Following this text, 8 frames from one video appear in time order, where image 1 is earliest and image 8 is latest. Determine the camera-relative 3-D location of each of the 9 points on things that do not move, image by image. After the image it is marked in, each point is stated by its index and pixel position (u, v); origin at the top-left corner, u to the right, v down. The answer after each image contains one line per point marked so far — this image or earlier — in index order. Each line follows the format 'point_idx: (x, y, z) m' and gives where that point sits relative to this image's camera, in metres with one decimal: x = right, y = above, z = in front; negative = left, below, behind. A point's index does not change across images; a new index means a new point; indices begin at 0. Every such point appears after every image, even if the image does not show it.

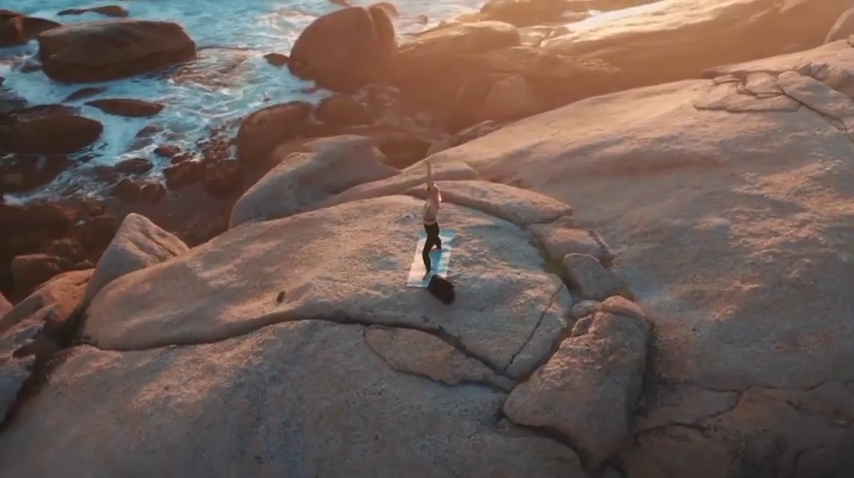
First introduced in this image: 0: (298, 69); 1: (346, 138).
0: (-2.0, +2.7, +14.4) m
1: (-0.7, +0.8, +7.7) m
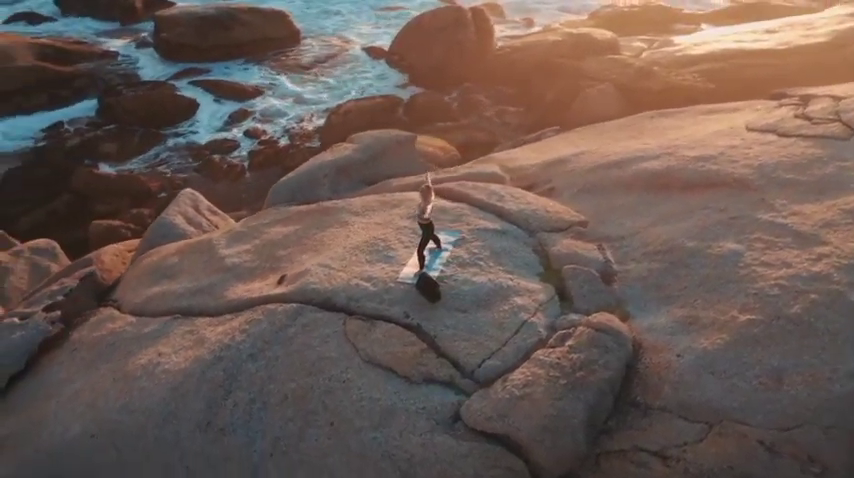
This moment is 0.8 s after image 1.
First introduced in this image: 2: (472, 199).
0: (-0.5, +2.8, +14.6) m
1: (-0.3, +0.9, +7.8) m
2: (+0.3, +0.3, +6.4) m
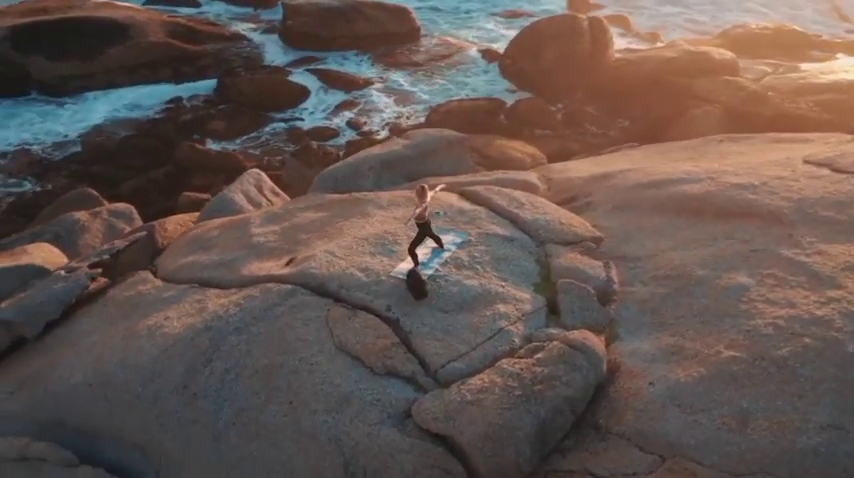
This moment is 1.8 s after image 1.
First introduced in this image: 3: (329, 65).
0: (+1.3, +2.7, +14.6) m
1: (+0.1, +0.9, +7.9) m
2: (+0.4, +0.2, +6.4) m
3: (-1.6, +2.8, +14.7) m
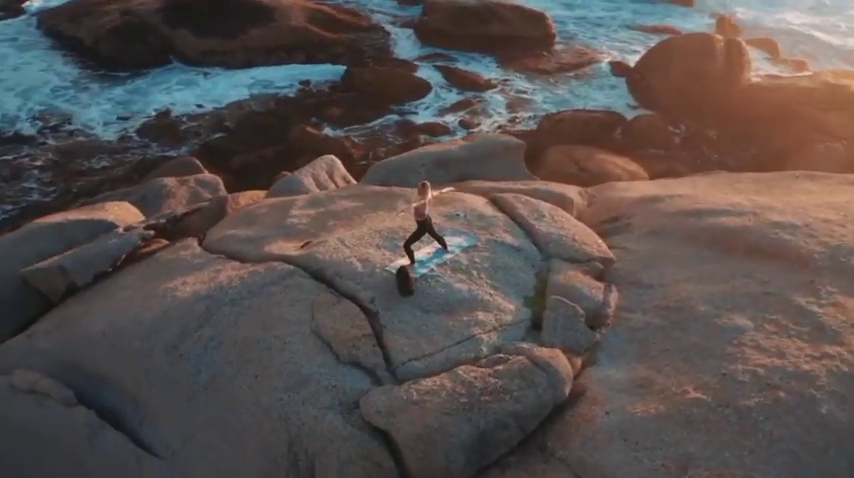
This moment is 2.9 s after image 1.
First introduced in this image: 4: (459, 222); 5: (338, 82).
0: (+3.2, +2.4, +14.2) m
1: (+0.7, +0.9, +7.9) m
2: (+0.6, +0.2, +6.3) m
3: (+0.5, +2.9, +14.8) m
4: (+0.2, +0.1, +6.2) m
5: (-1.4, +2.5, +14.5) m
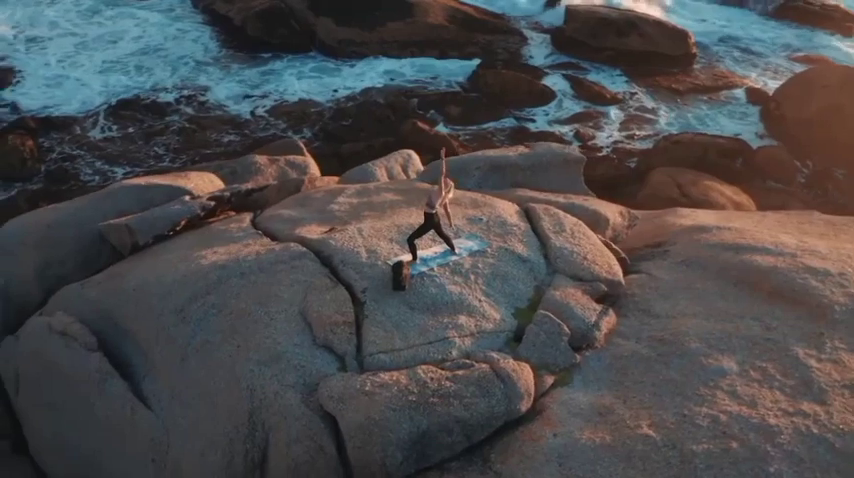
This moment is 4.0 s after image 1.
0: (+5.0, +1.9, +13.5) m
1: (+1.2, +0.8, +7.7) m
2: (+0.7, +0.1, +6.2) m
3: (+2.5, +2.6, +14.6) m
4: (+0.3, +0.1, +6.2) m
5: (+0.6, +2.5, +14.6) m
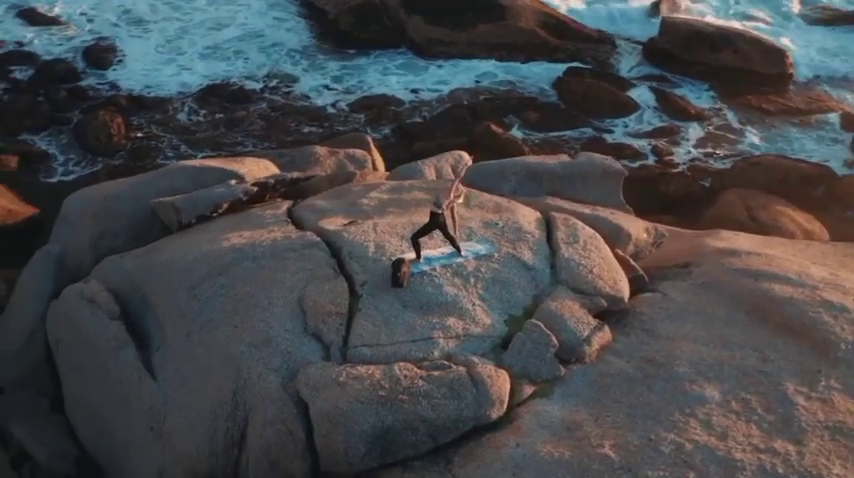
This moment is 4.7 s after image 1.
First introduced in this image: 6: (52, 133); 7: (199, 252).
0: (+6.1, +1.4, +12.8) m
1: (+1.5, +0.6, +7.6) m
2: (+0.8, 0.0, +6.1) m
3: (+3.9, +2.4, +14.2) m
4: (+0.4, +0.1, +6.1) m
5: (+1.9, +2.4, +14.4) m
6: (-5.0, +1.4, +12.3) m
7: (-1.6, -0.1, +6.5) m
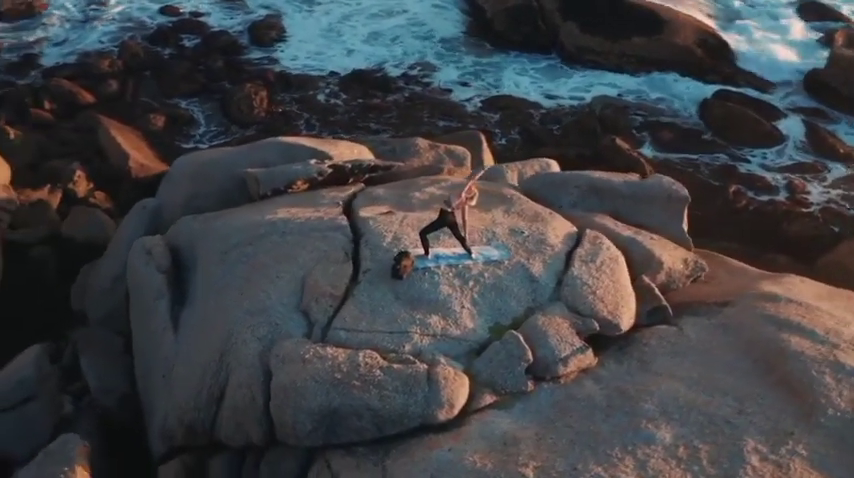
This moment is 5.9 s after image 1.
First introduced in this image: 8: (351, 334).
0: (+7.6, +0.5, +11.4) m
1: (+2.0, +0.4, +7.3) m
2: (+1.0, -0.1, +6.0) m
3: (+5.9, +1.7, +13.3) m
4: (+0.6, 0.0, +6.1) m
5: (+4.0, +2.0, +13.9) m
6: (-3.3, +2.0, +13.2) m
7: (-1.4, +0.1, +6.9) m
8: (-0.4, -0.5, +5.2) m
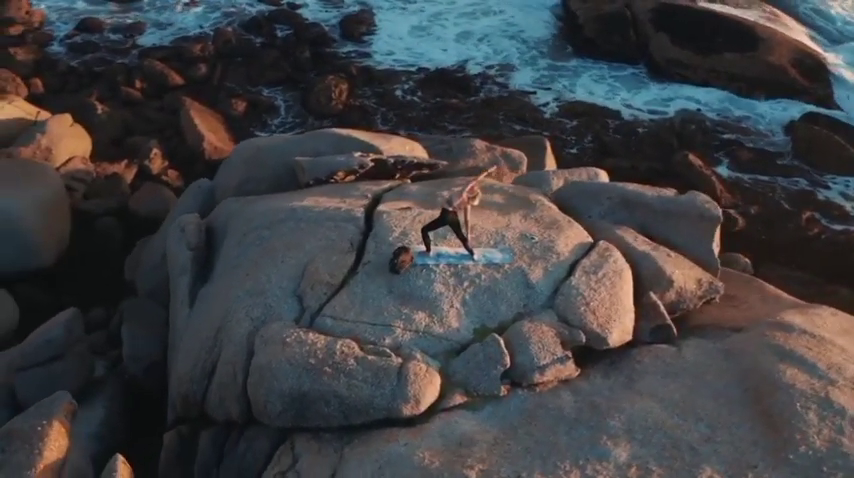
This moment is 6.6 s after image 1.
0: (+8.3, -0.2, +10.5) m
1: (+2.2, +0.3, +7.0) m
2: (+1.0, -0.1, +5.9) m
3: (+6.9, +1.2, +12.5) m
4: (+0.6, 0.0, +6.0) m
5: (+5.1, +1.6, +13.3) m
6: (-2.2, +2.2, +13.6) m
7: (-1.2, +0.3, +7.0) m
8: (-0.5, -0.5, +5.3) m
